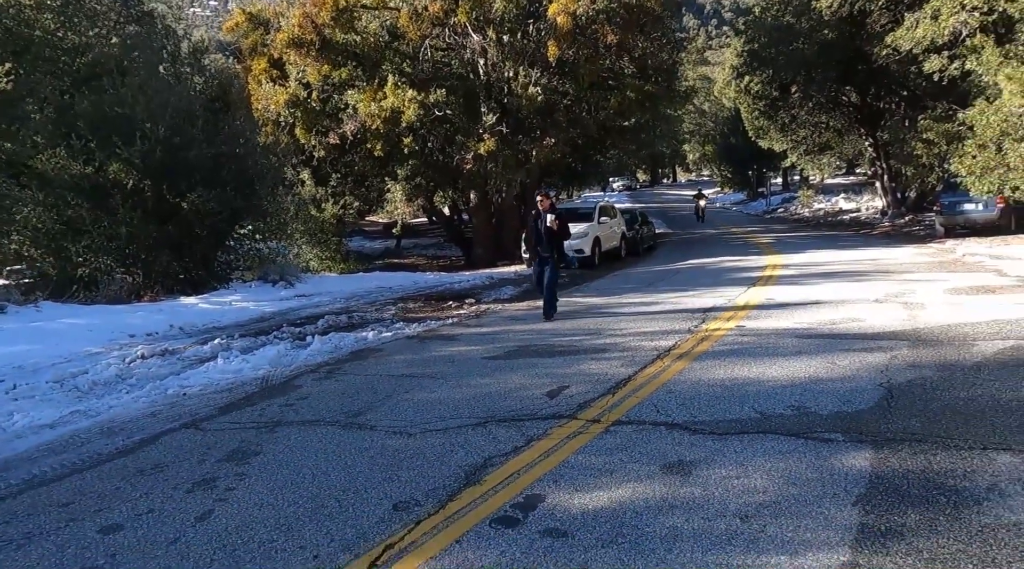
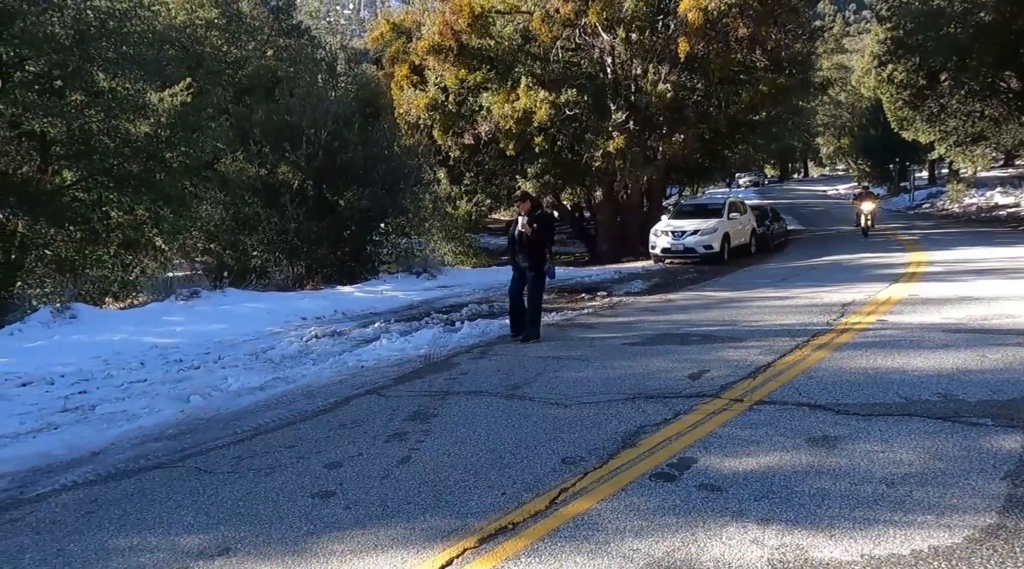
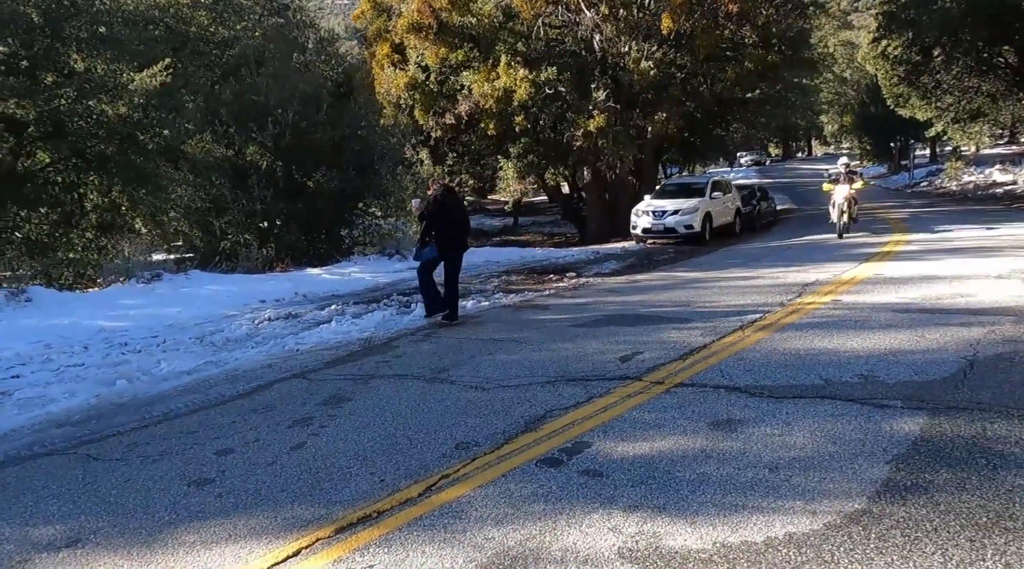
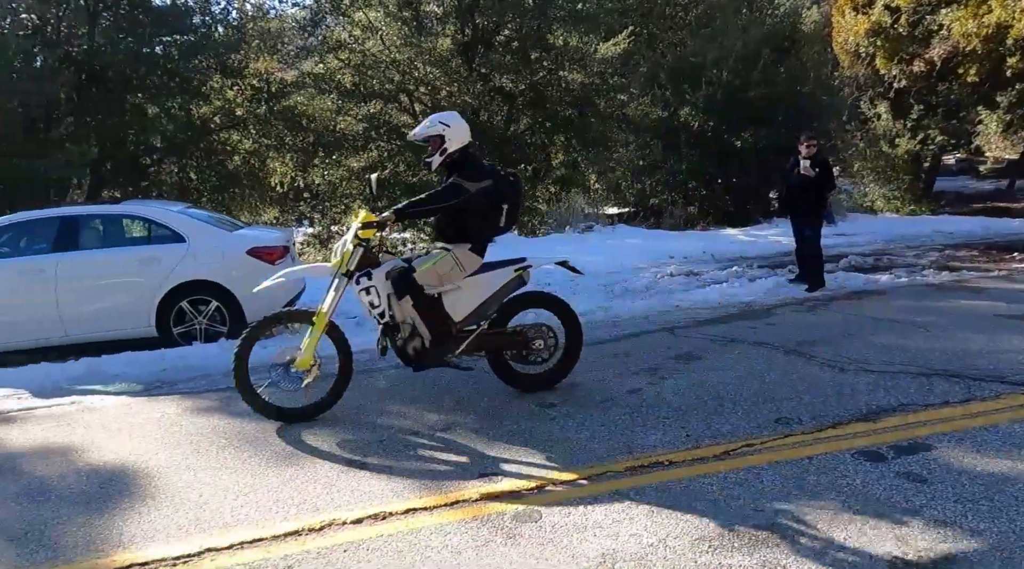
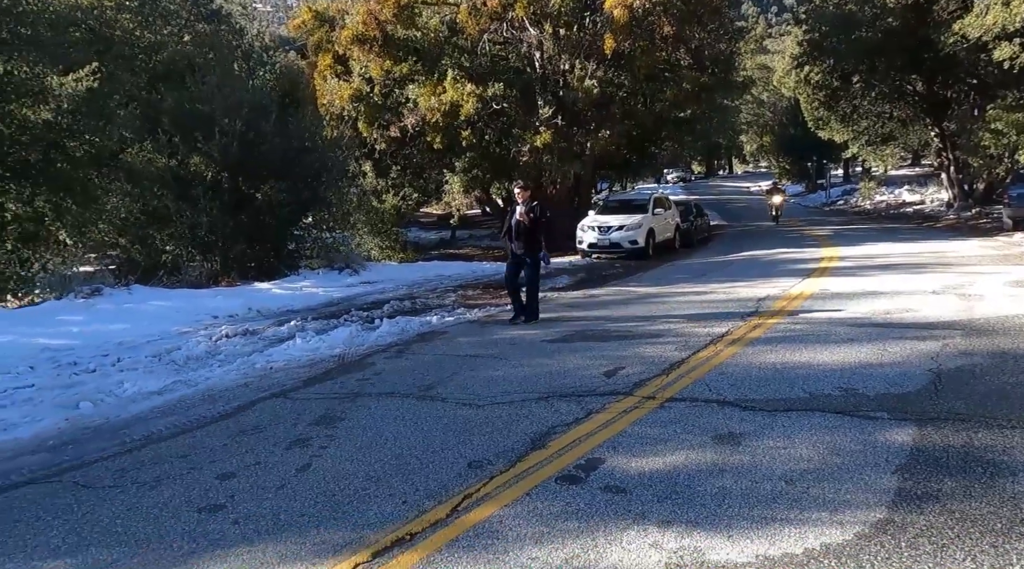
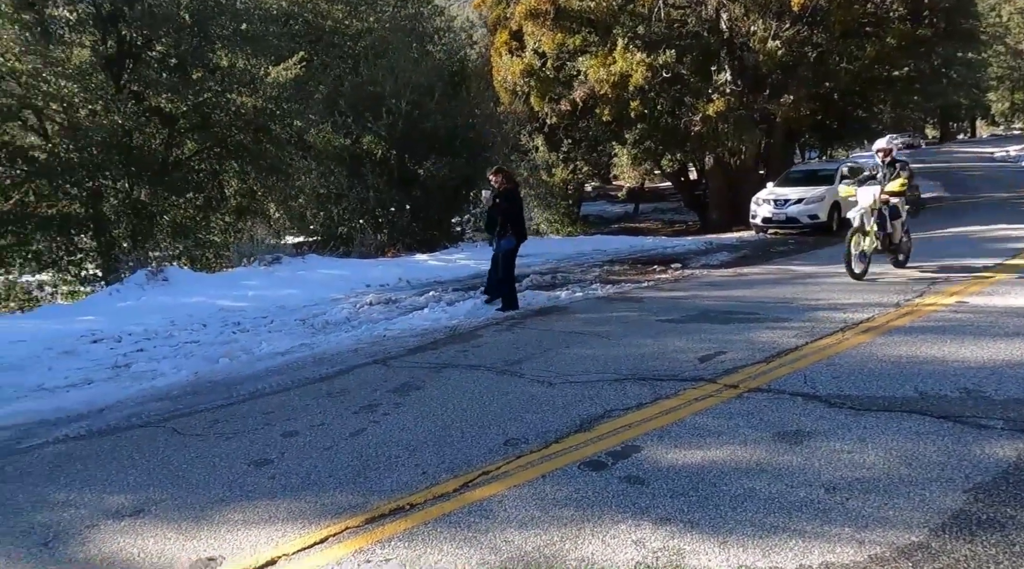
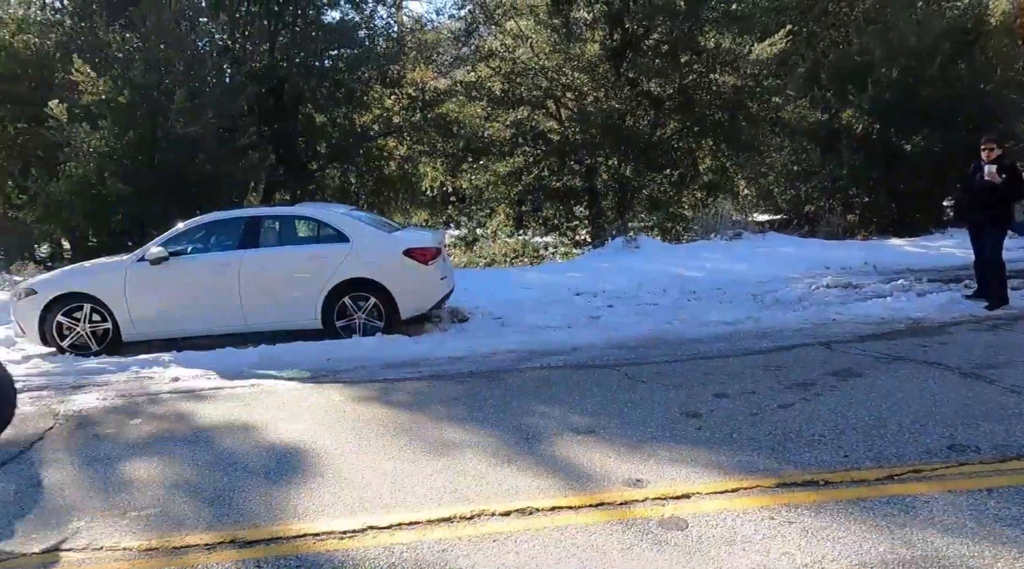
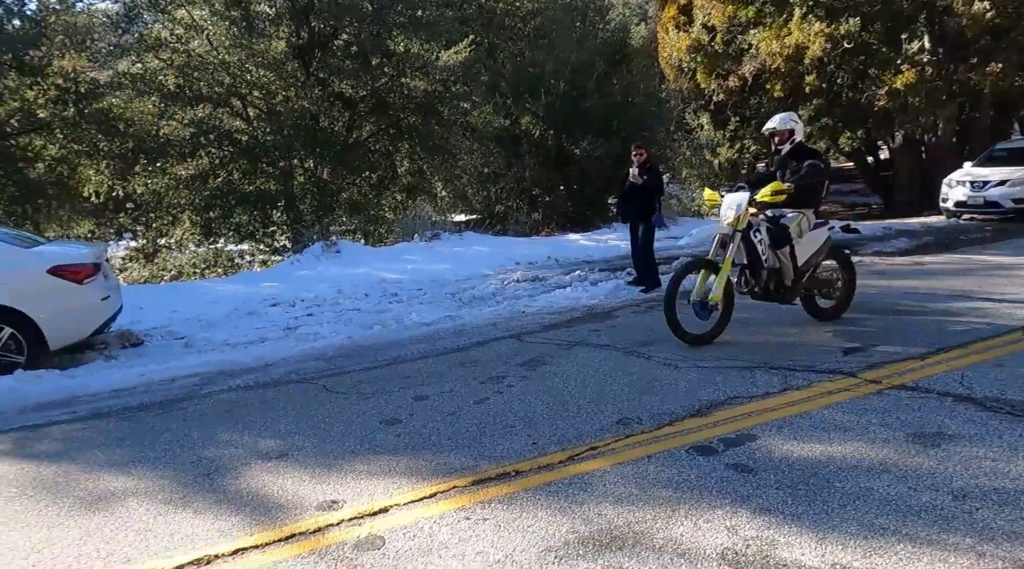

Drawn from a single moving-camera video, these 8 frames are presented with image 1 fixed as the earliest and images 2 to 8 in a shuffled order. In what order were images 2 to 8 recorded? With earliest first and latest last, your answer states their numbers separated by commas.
5, 2, 3, 6, 8, 4, 7
